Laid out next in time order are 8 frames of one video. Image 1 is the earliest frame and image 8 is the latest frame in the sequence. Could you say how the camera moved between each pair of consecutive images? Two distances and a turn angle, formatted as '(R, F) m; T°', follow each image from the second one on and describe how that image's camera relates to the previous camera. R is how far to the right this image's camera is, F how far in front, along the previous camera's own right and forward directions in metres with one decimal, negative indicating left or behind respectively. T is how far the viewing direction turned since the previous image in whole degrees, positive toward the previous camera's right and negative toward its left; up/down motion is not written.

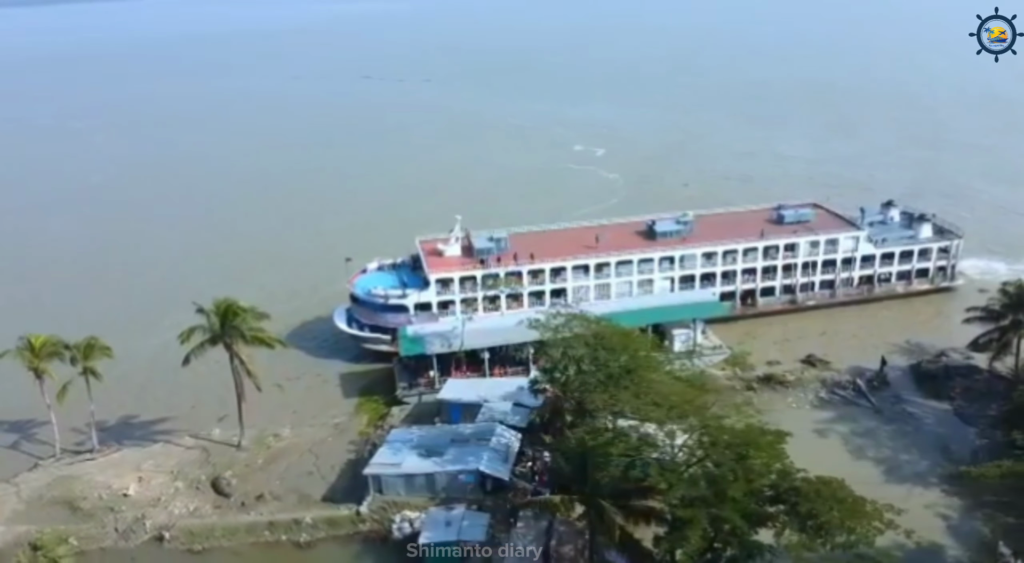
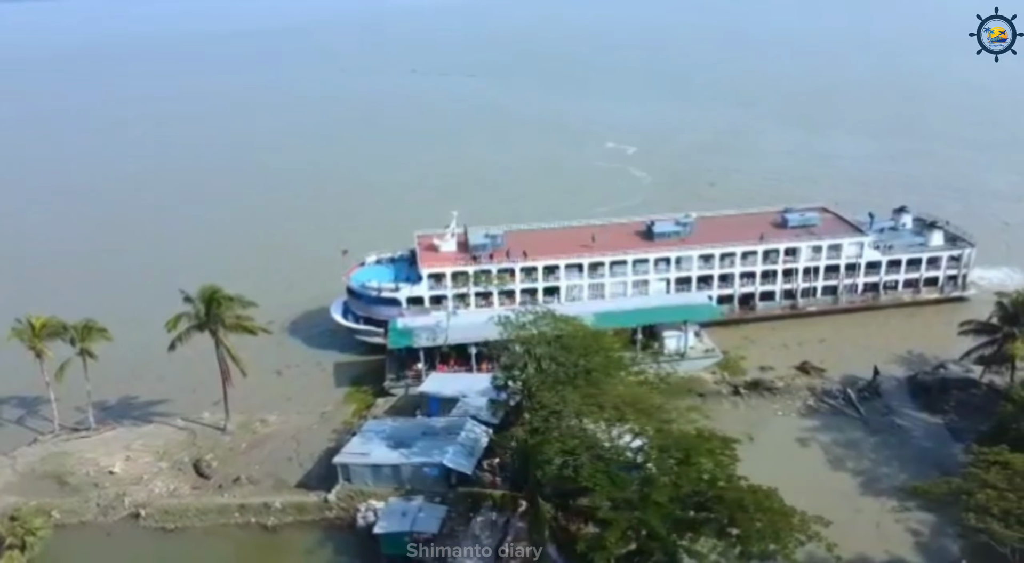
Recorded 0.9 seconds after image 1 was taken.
(+4.1, -0.2) m; -4°
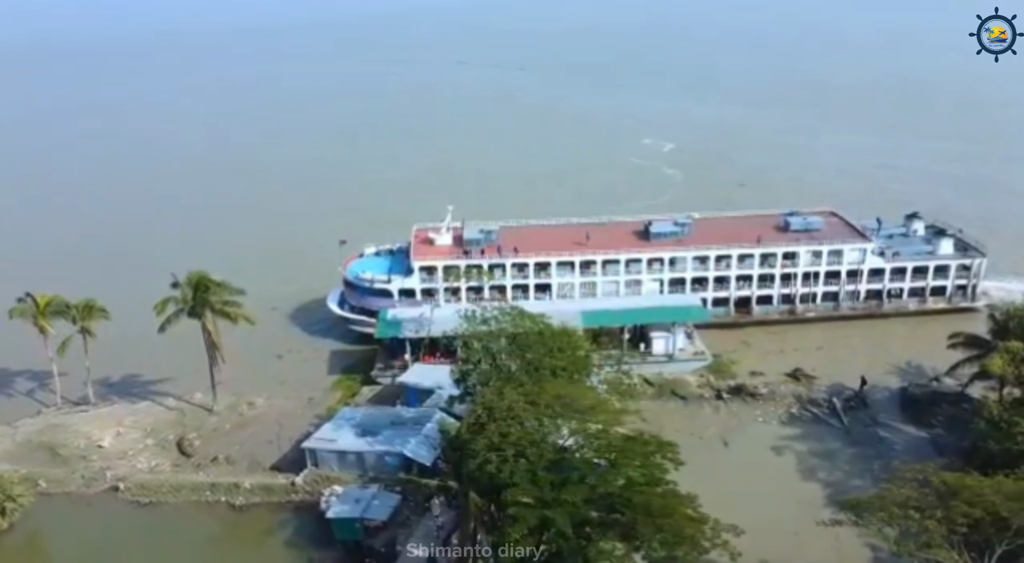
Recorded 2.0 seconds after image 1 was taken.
(+4.7, -0.2) m; -5°
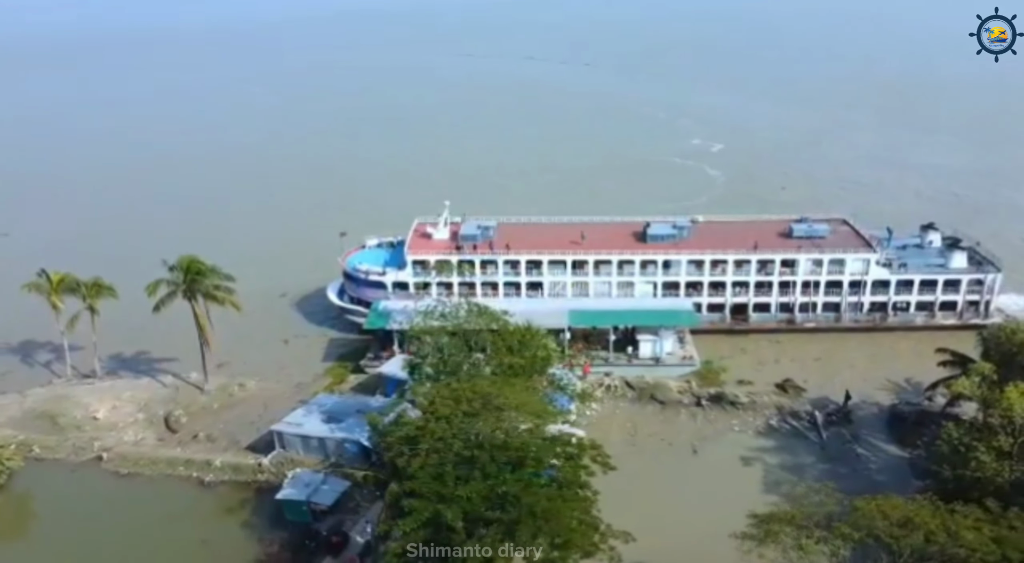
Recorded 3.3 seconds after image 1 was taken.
(+5.8, 0.0) m; -6°
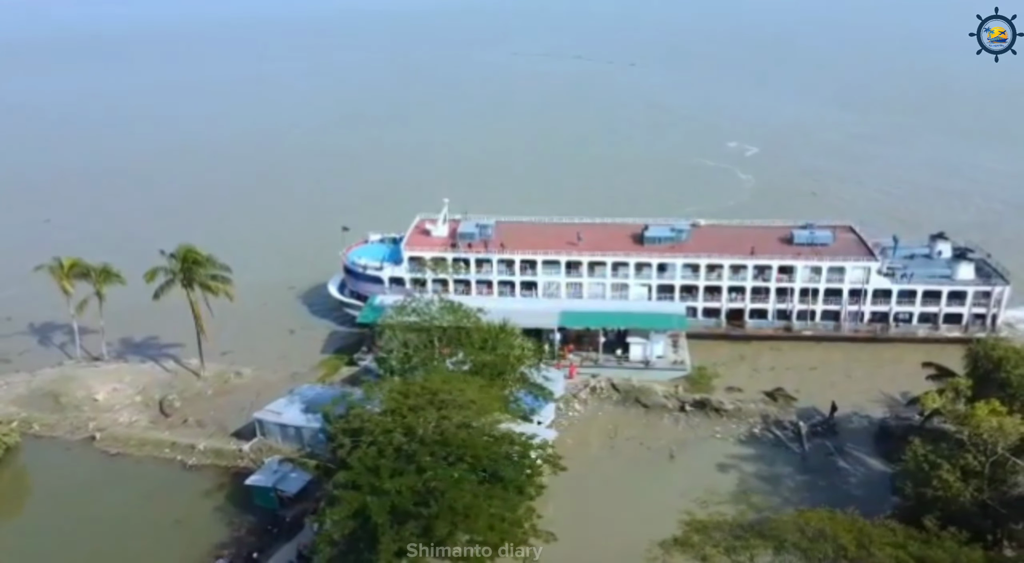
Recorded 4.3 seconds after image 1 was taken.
(+4.1, 0.0) m; -4°
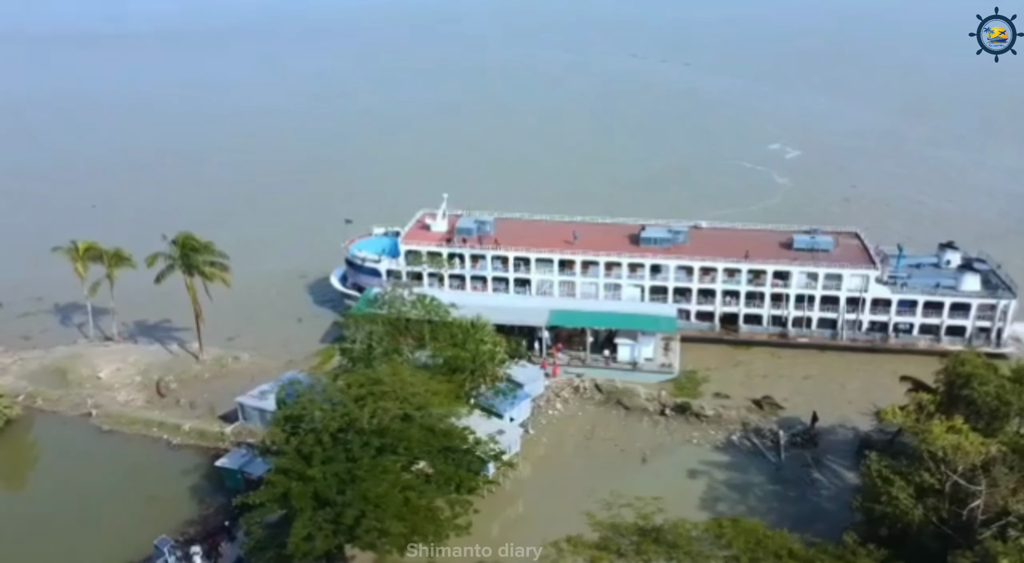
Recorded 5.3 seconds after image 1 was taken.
(+4.6, +0.1) m; -5°
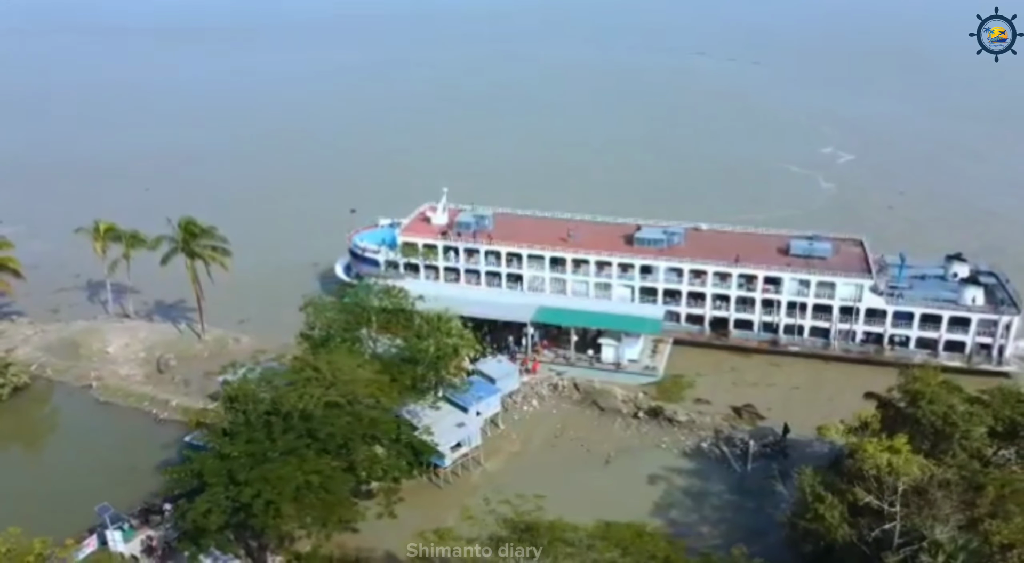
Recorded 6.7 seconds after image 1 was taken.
(+5.7, +0.2) m; -6°
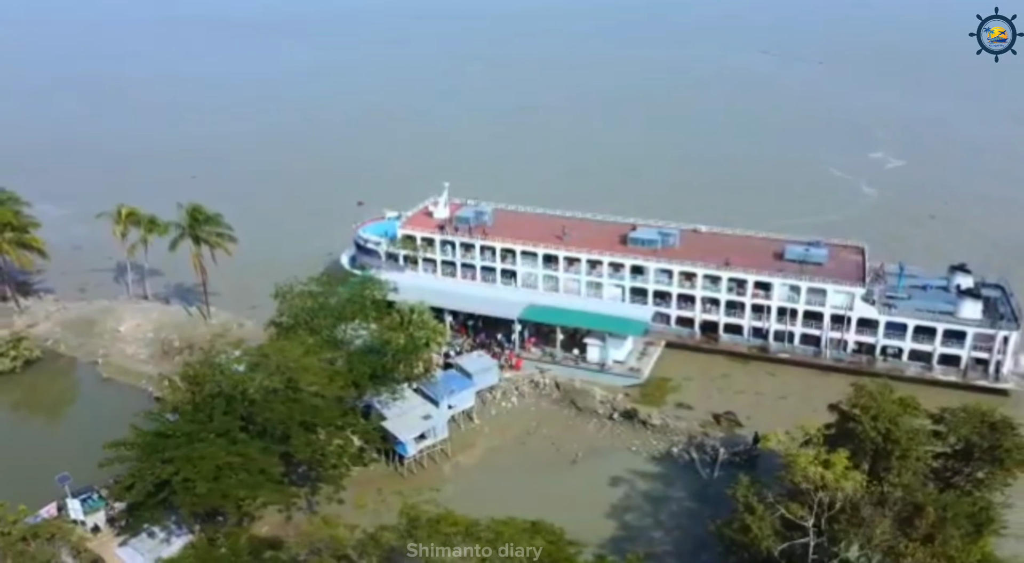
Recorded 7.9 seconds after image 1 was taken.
(+5.0, +0.2) m; -5°
